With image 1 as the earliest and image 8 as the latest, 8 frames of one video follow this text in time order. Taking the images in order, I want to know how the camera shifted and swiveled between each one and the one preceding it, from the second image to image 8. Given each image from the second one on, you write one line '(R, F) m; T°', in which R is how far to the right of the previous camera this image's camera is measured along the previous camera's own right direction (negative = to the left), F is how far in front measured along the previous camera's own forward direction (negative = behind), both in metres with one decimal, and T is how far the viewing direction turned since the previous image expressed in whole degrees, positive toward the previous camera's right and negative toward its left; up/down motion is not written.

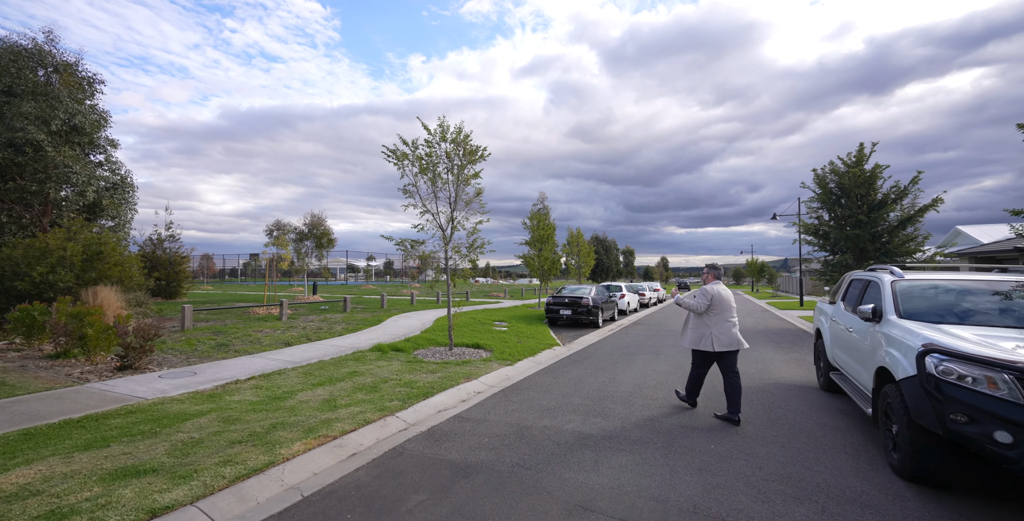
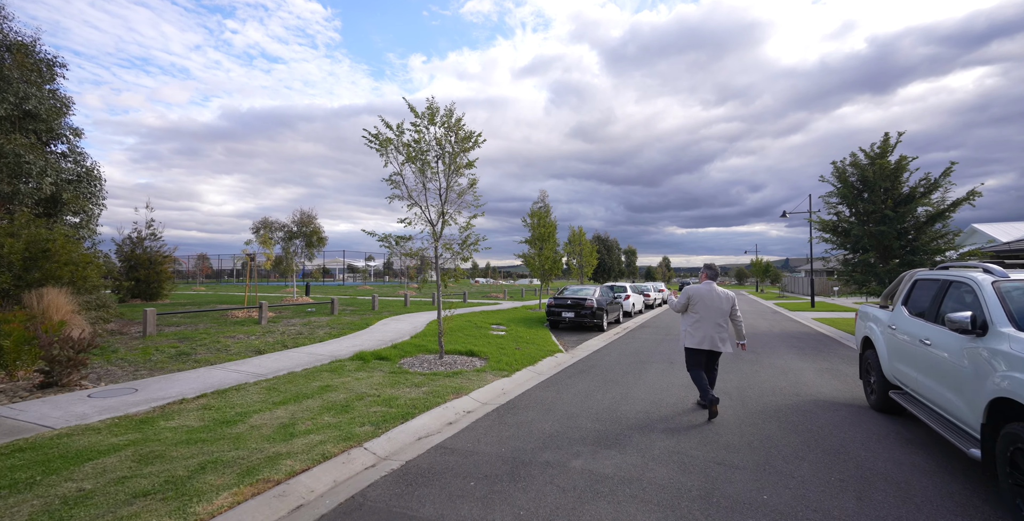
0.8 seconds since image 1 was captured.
(+0.1, +0.9) m; 0°
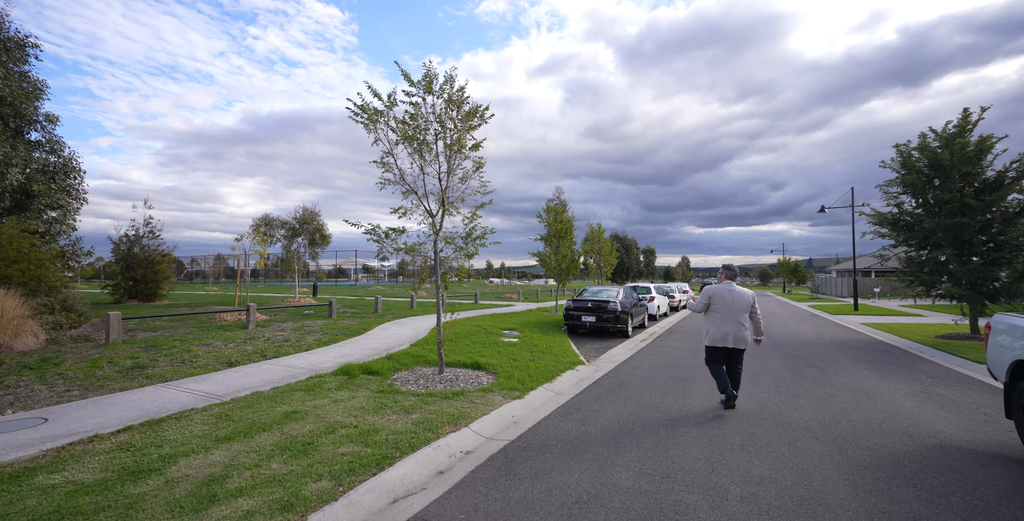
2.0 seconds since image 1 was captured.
(0.0, +1.3) m; -2°
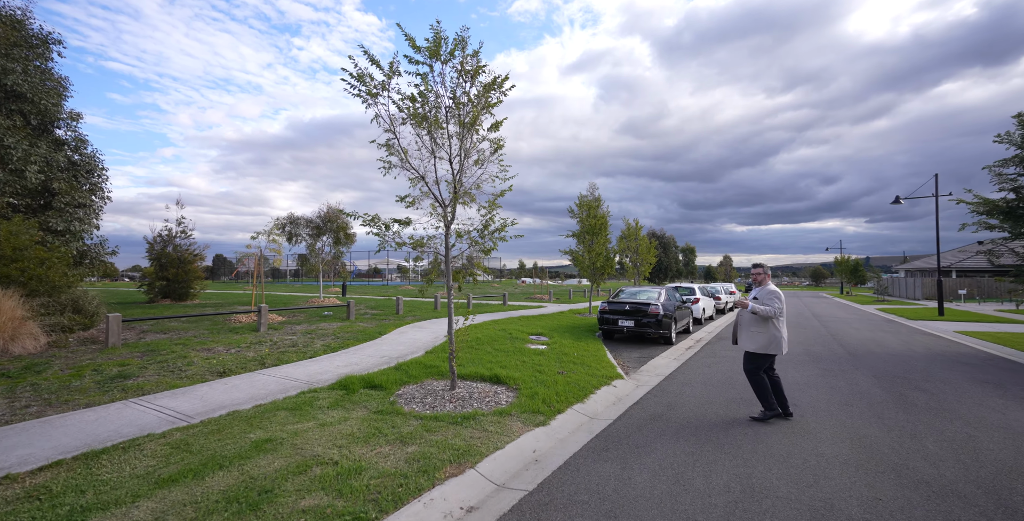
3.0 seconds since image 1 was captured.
(+0.1, +1.1) m; -5°
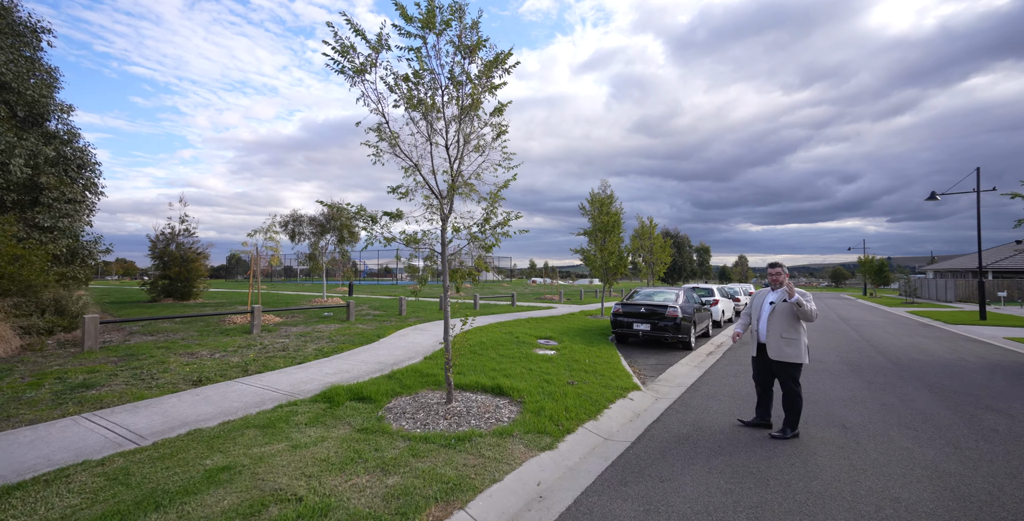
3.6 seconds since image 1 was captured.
(+0.1, +0.7) m; -1°
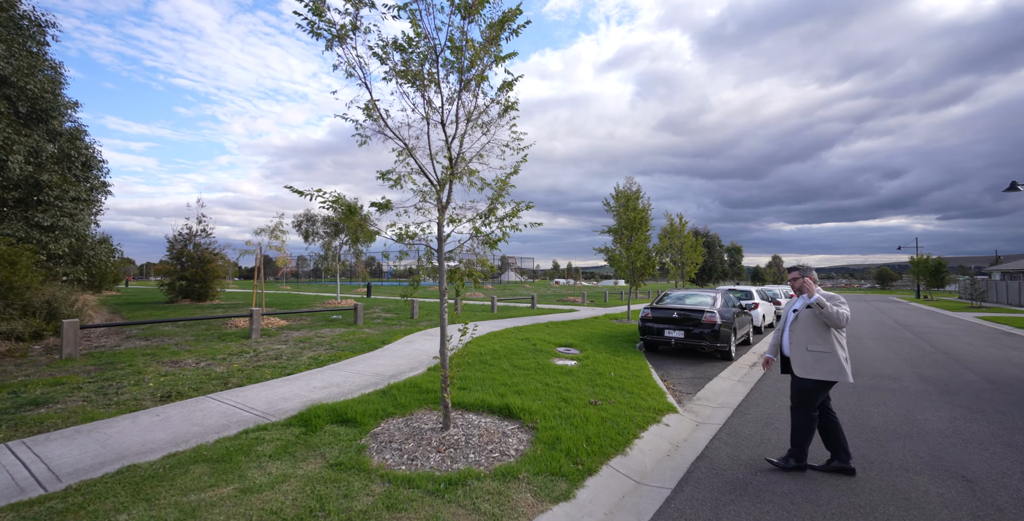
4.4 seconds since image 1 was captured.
(+0.2, +0.9) m; -3°
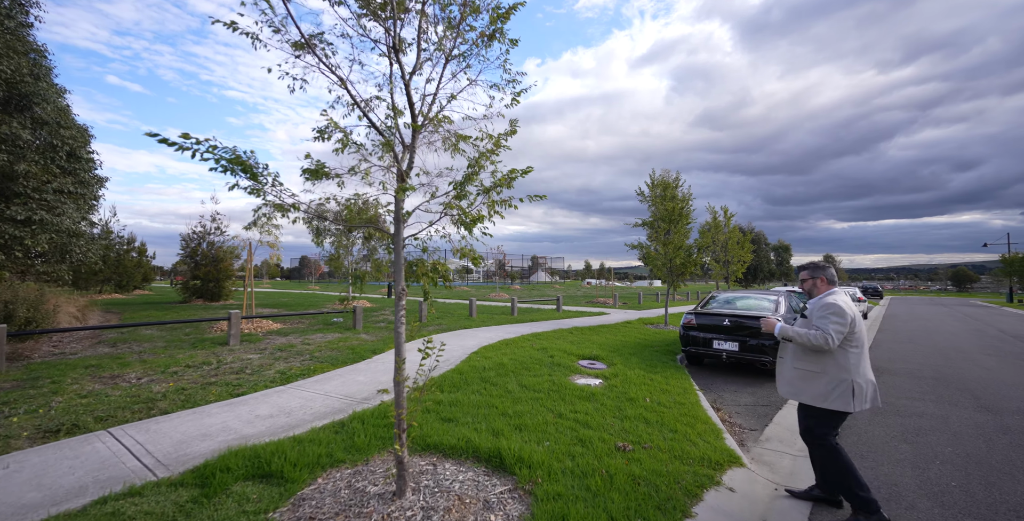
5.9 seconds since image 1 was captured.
(+0.3, +1.5) m; -4°
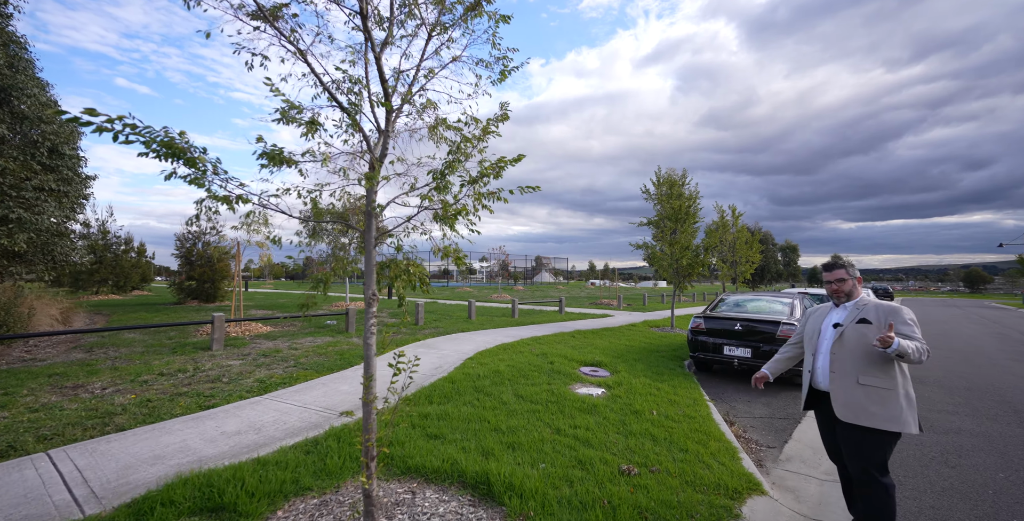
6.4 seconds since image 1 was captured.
(+0.1, +0.5) m; -1°
